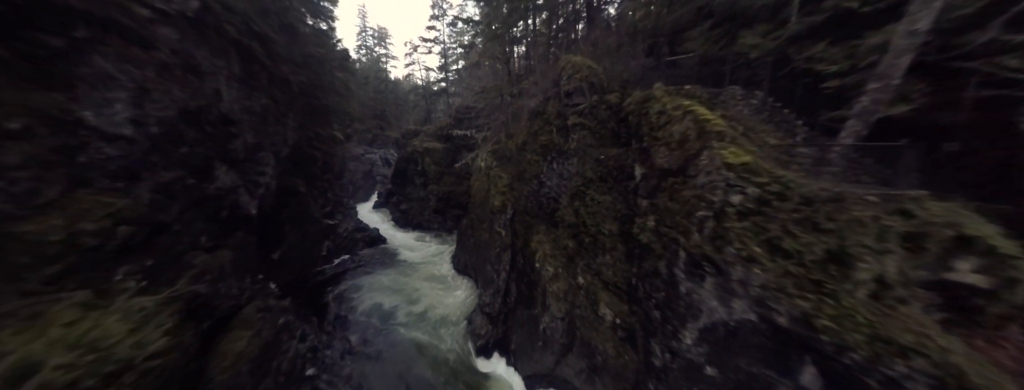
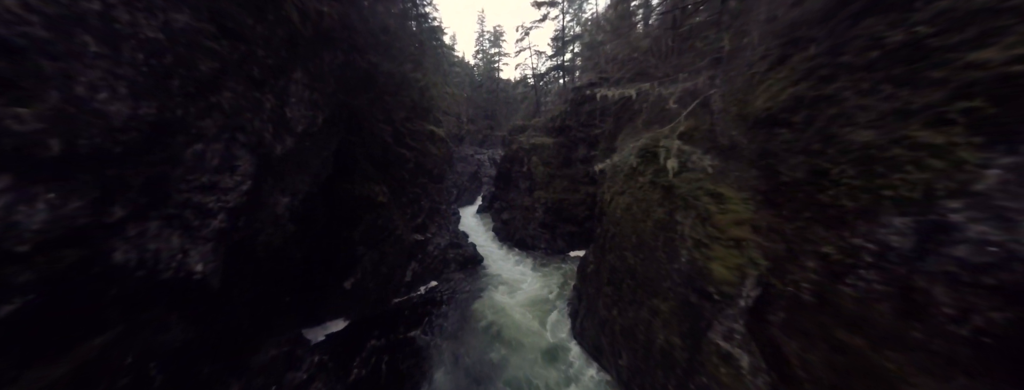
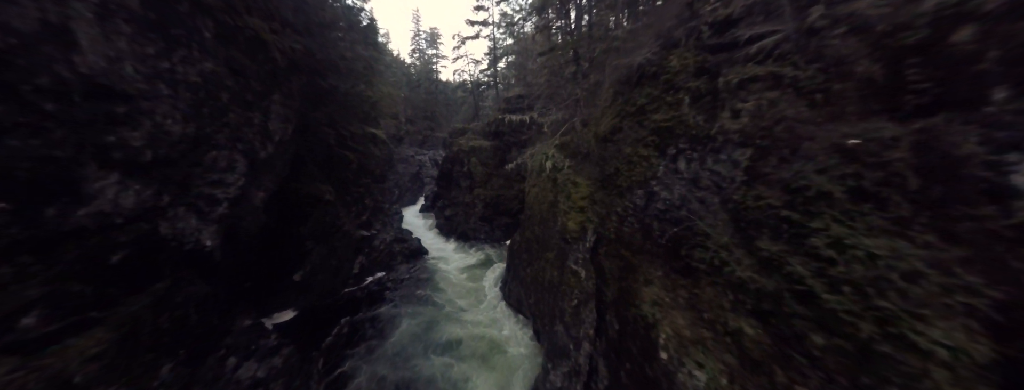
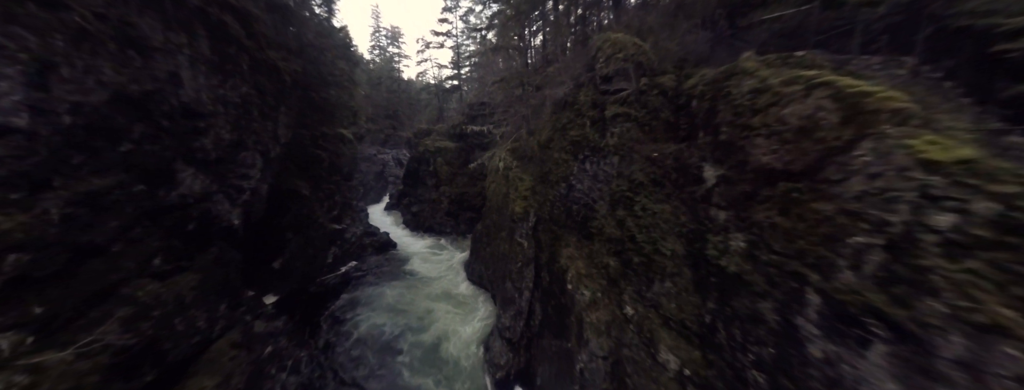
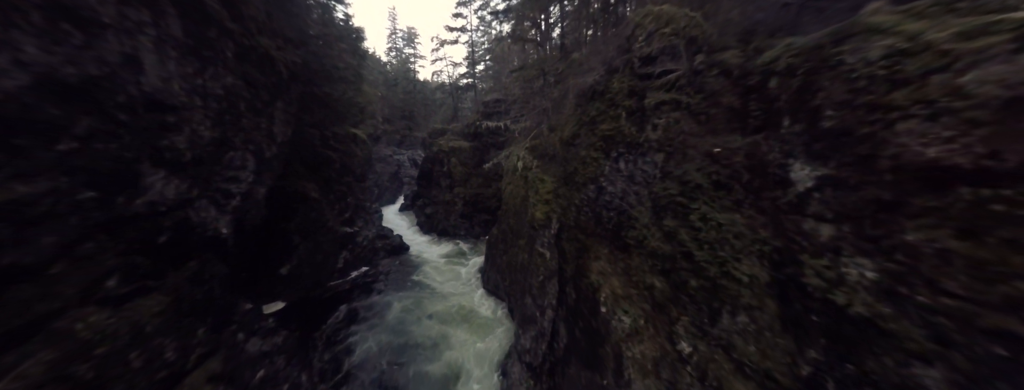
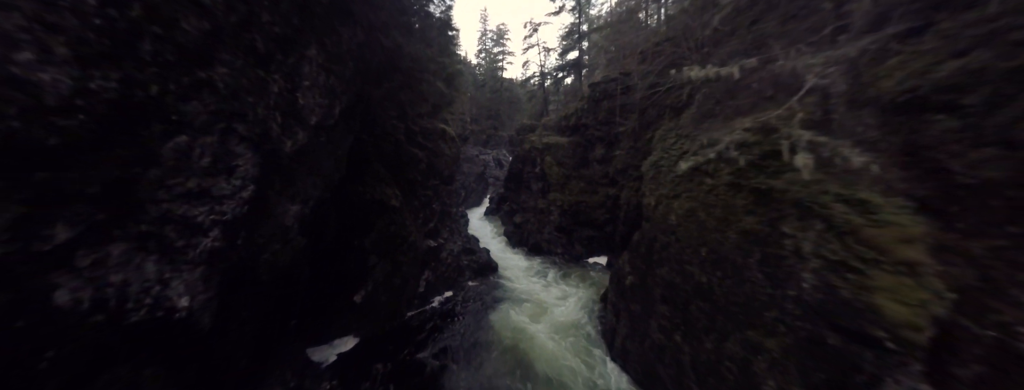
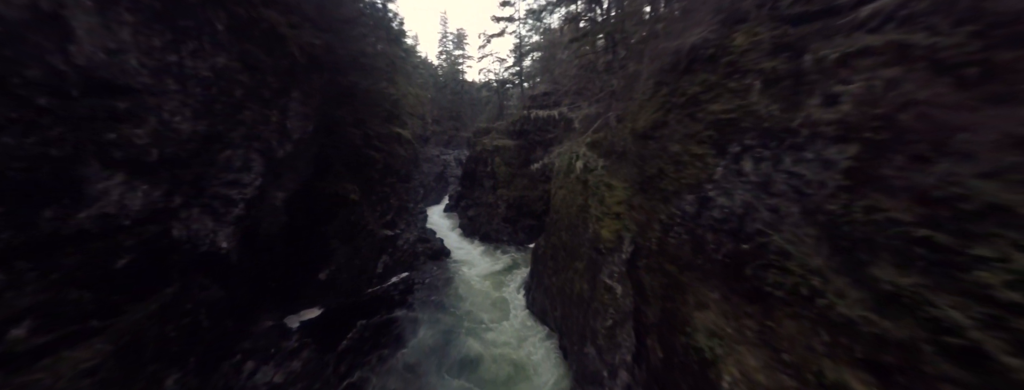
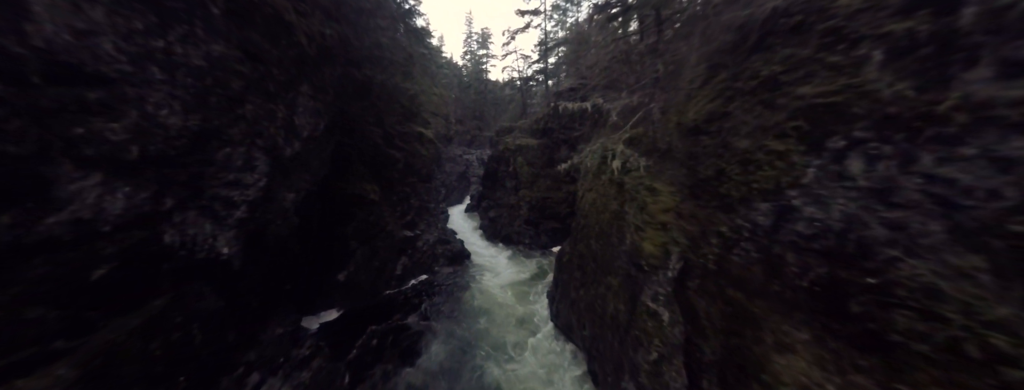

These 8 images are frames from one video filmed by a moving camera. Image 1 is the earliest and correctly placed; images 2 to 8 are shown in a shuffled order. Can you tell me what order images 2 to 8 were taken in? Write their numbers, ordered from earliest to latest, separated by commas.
4, 5, 3, 7, 8, 2, 6
